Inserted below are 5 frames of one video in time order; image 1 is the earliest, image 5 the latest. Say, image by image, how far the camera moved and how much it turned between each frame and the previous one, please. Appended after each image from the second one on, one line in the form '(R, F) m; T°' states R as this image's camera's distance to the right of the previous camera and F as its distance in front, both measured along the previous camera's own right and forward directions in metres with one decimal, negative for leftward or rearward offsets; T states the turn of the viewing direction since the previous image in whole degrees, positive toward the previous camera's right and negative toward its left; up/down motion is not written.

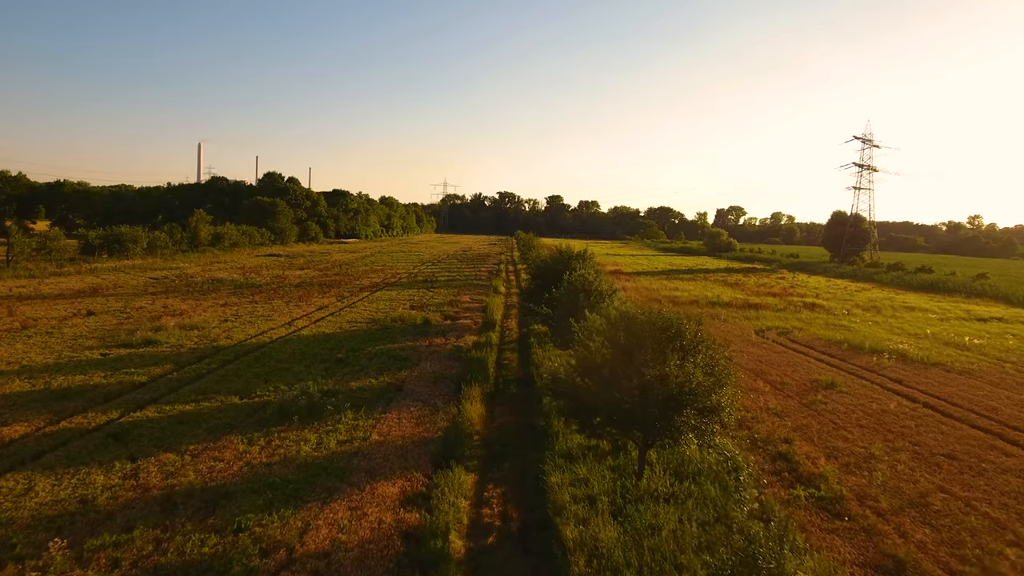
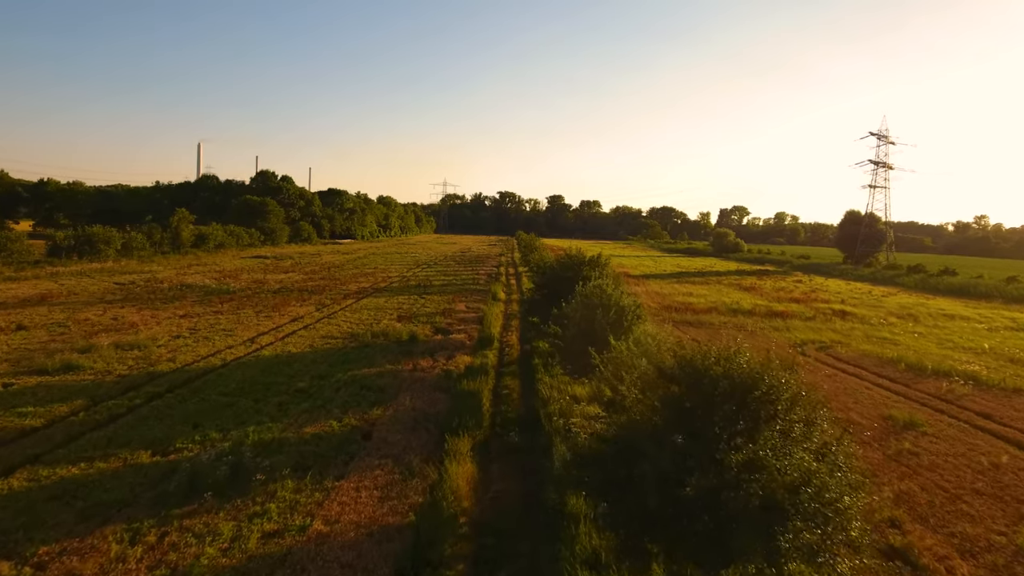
(0.0, +3.5) m; 0°
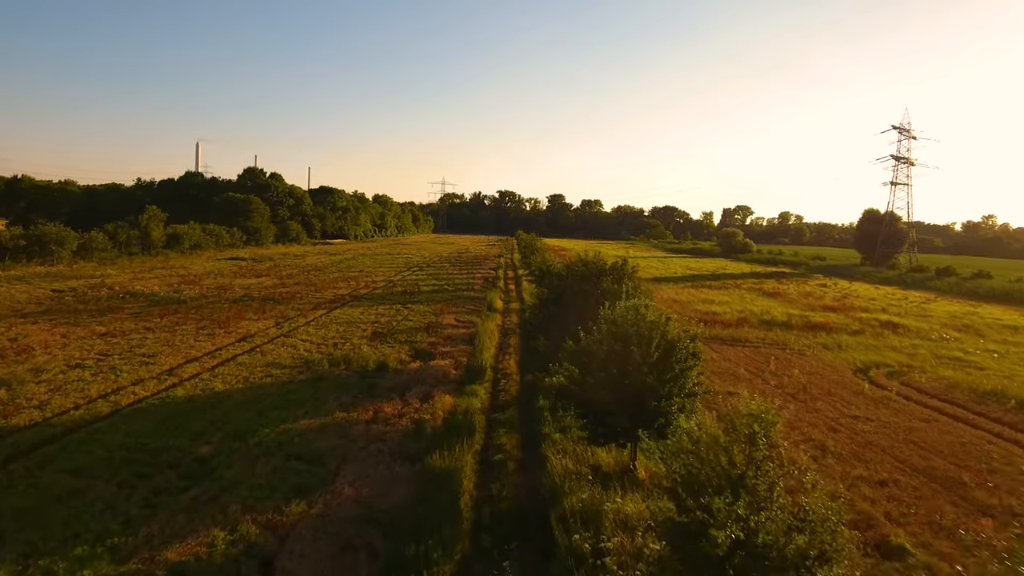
(+0.1, +4.7) m; 0°
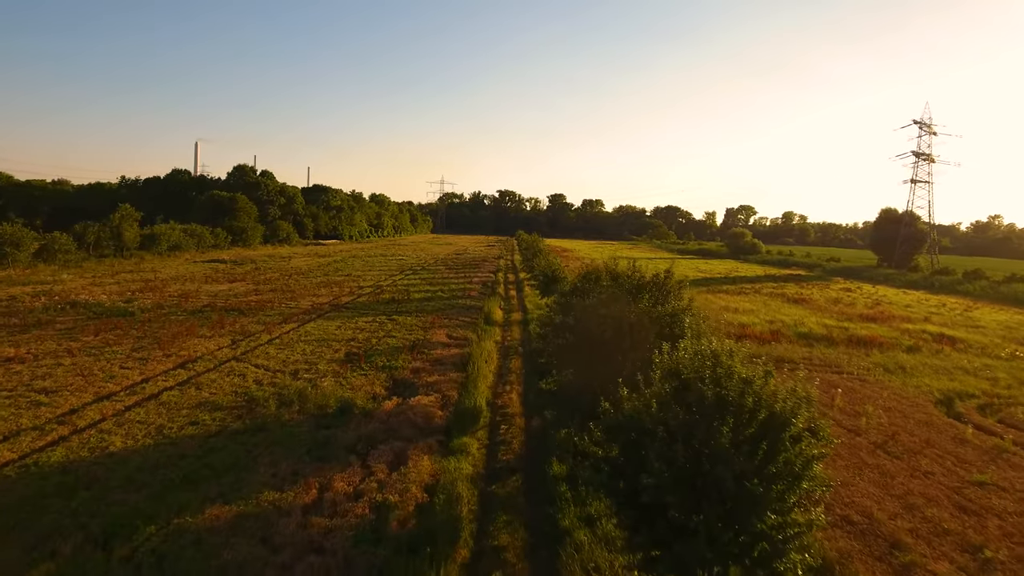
(-0.1, +3.9) m; 0°
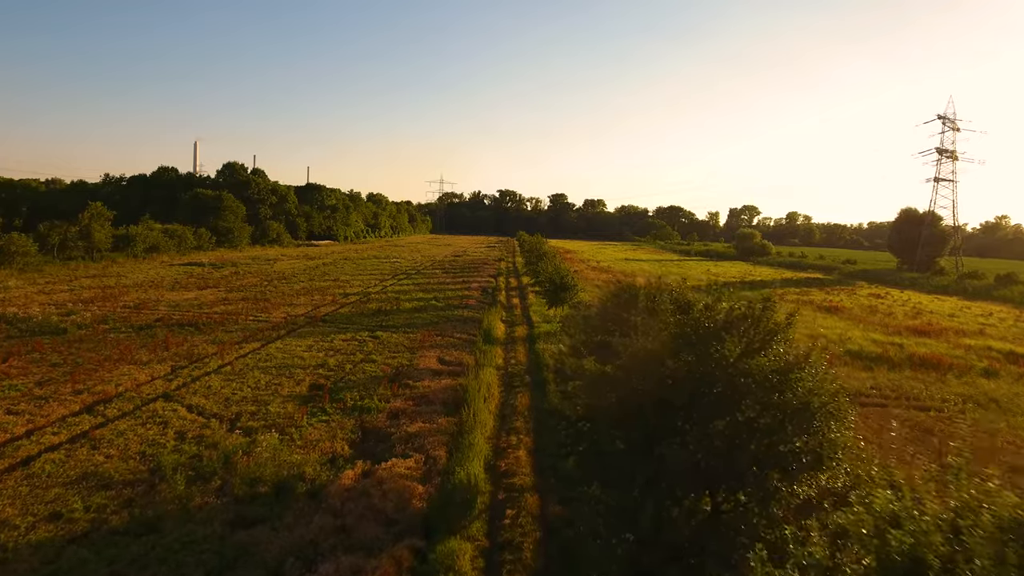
(-0.1, +3.8) m; 0°
